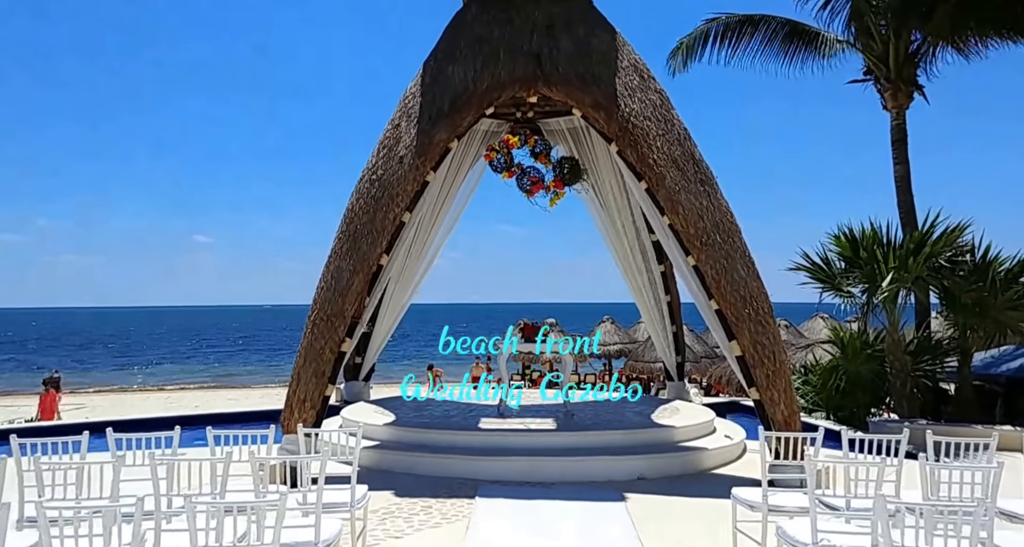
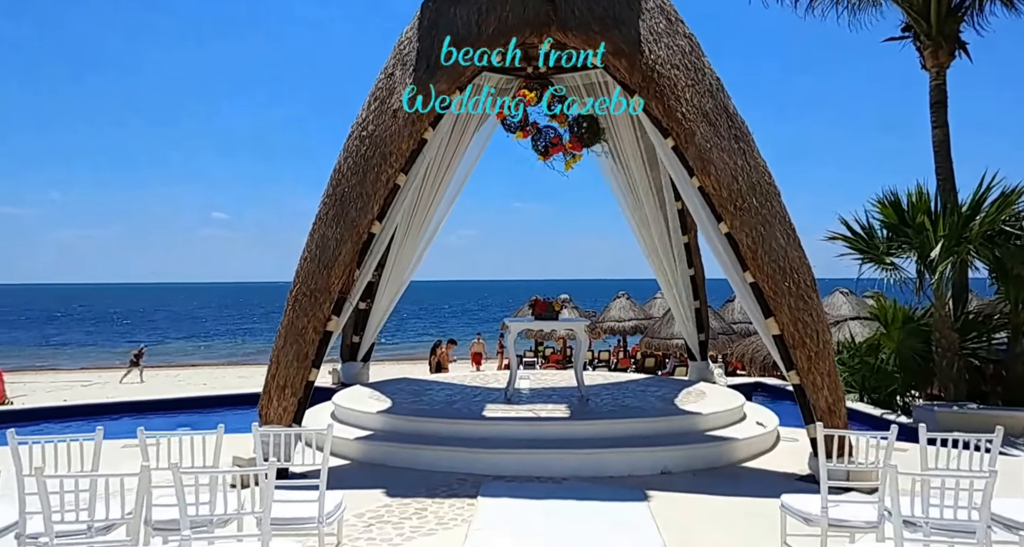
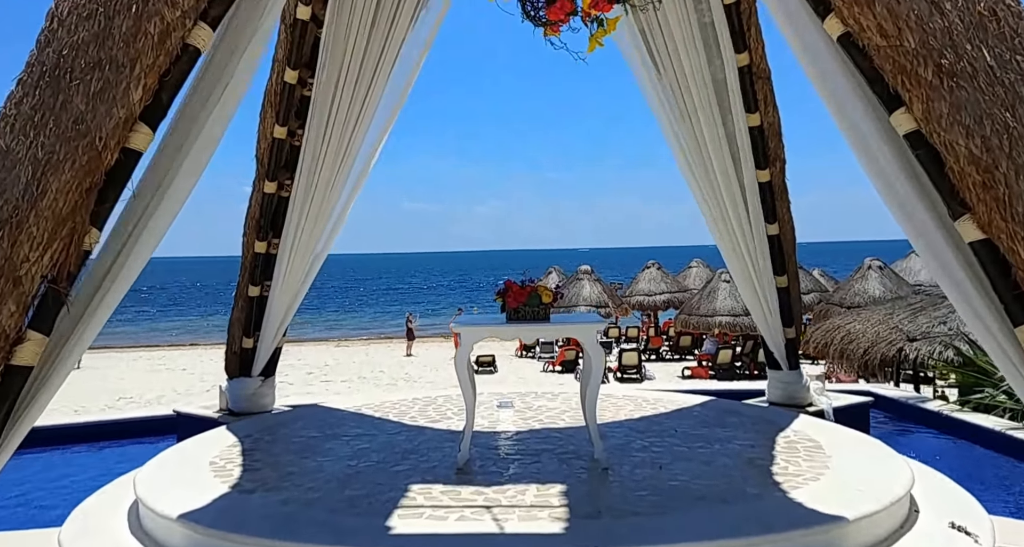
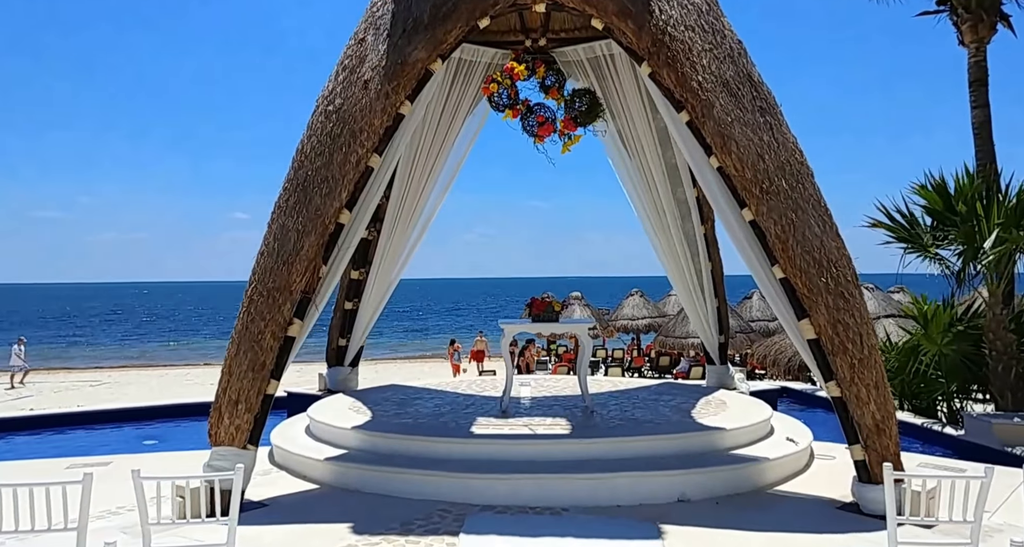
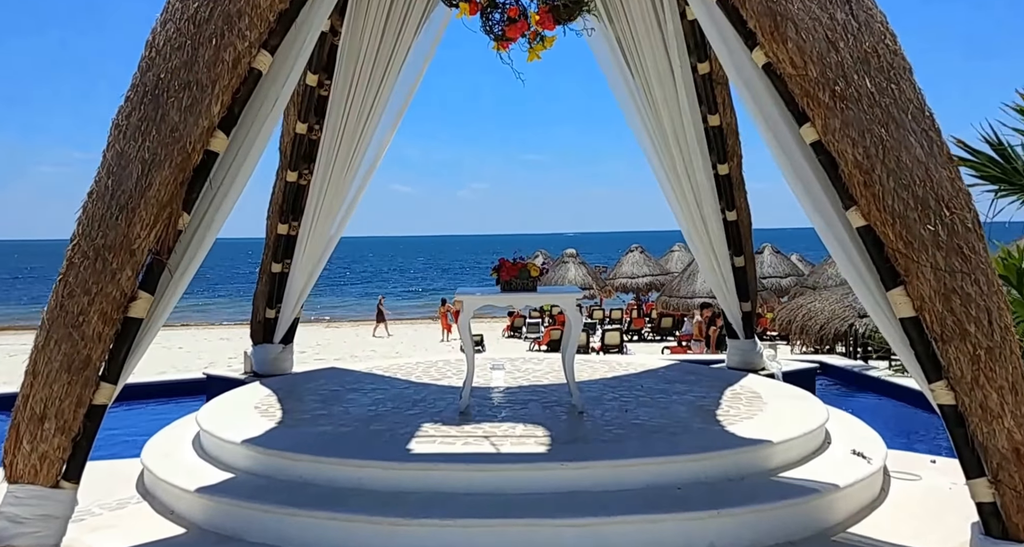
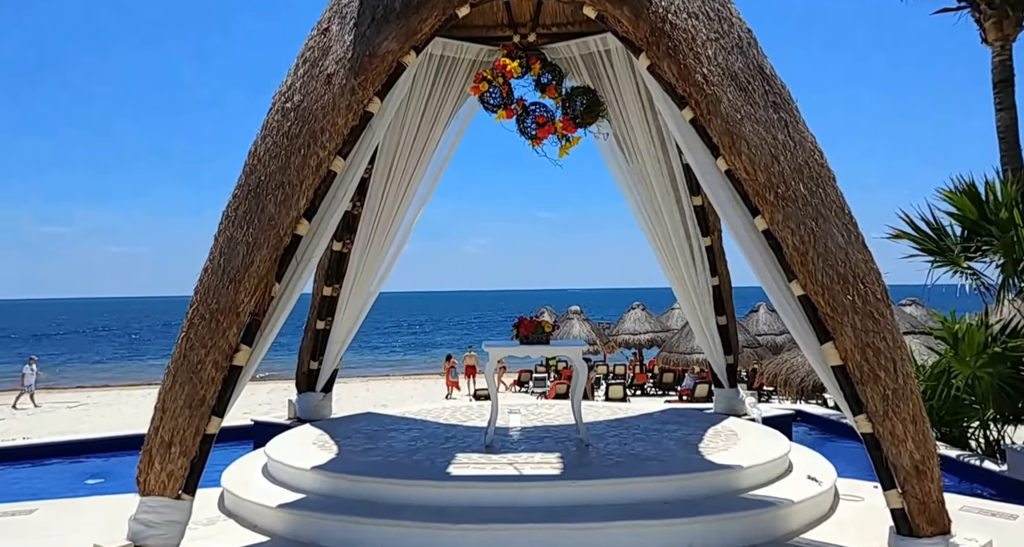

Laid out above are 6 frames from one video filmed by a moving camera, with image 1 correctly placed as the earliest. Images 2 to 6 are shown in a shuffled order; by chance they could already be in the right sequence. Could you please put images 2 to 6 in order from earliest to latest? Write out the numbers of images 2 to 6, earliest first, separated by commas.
2, 4, 6, 5, 3
